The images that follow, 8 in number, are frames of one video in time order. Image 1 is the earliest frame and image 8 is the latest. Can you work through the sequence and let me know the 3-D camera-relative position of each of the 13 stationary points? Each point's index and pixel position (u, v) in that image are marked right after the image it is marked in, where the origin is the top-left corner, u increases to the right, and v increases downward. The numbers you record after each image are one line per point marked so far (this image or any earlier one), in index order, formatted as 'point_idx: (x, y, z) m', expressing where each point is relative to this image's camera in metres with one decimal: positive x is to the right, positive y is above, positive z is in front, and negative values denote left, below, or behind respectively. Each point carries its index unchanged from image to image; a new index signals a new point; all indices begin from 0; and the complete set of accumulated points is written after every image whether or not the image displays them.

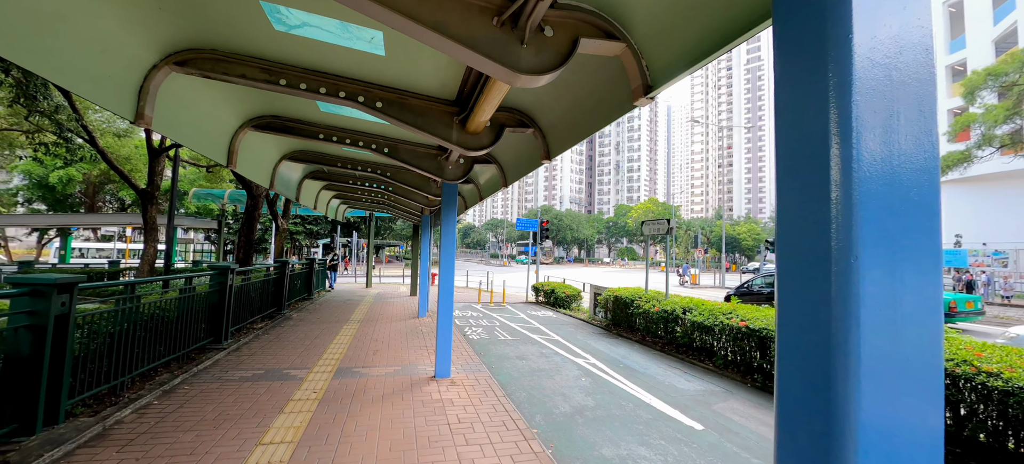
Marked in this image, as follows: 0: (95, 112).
0: (-17.1, +4.9, +15.2) m
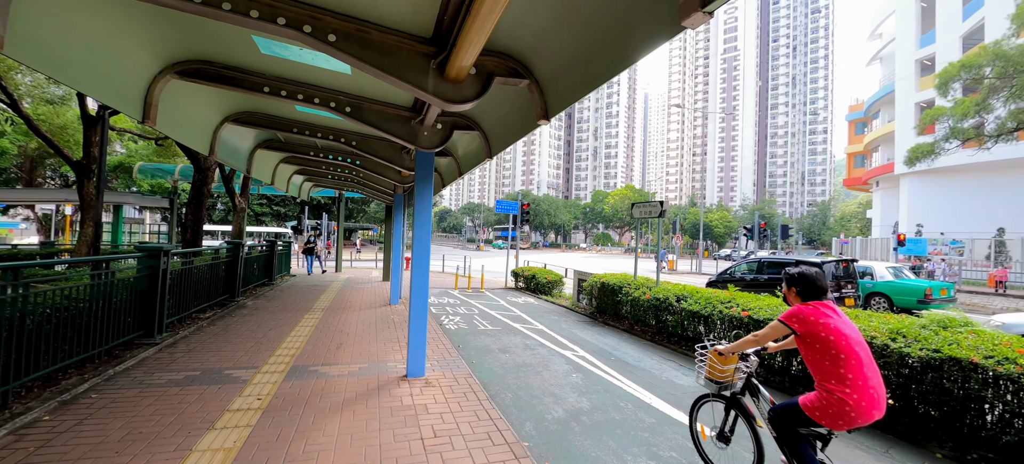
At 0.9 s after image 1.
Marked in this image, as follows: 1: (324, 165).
0: (-17.7, +5.8, +13.3) m
1: (-4.1, +1.4, +8.0) m
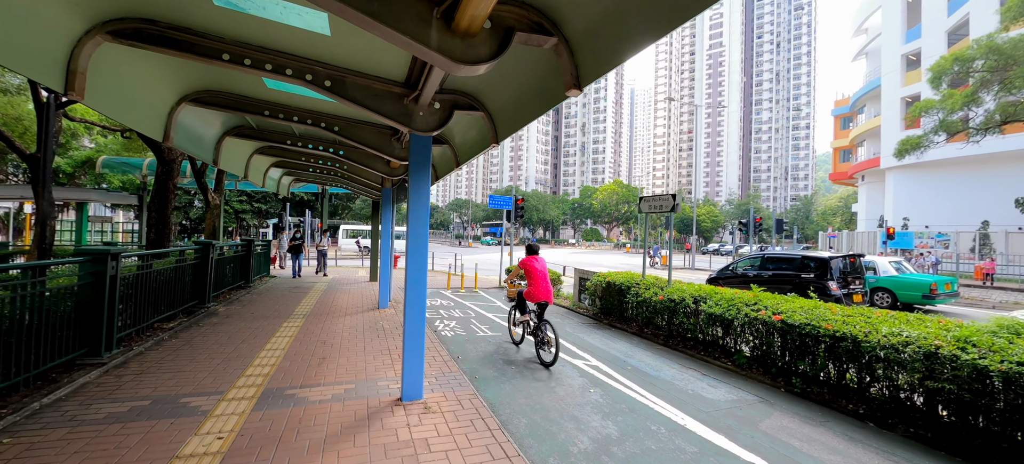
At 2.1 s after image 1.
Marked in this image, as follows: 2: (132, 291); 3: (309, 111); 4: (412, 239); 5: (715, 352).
0: (-17.9, +5.8, +12.1) m
1: (-4.1, +1.5, +7.2) m
2: (-5.3, -0.8, +5.1) m
3: (-2.6, +1.5, +4.7) m
4: (-1.0, -0.1, +3.7) m
5: (+3.2, -1.9, +5.8) m
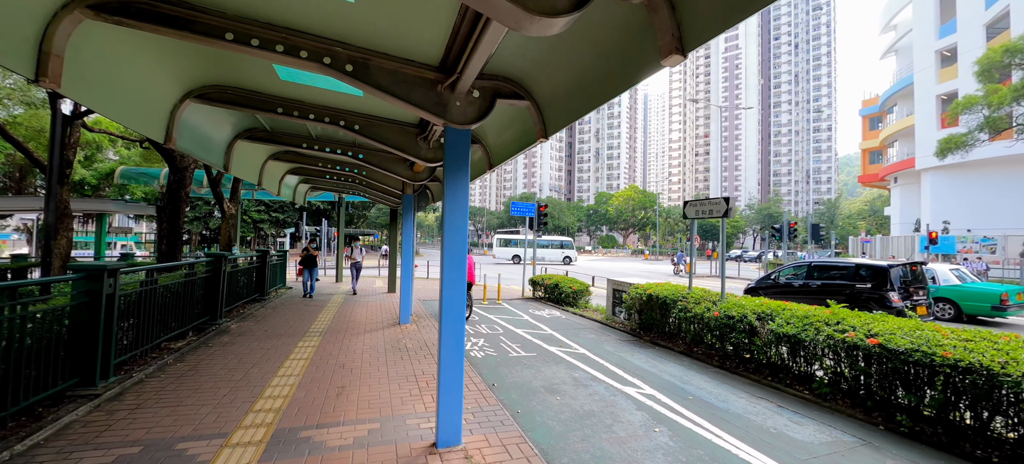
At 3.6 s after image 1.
0: (-17.2, +5.4, +12.1) m
1: (-3.5, +1.3, +6.8) m
2: (-4.8, -1.0, +4.6) m
3: (-2.1, +1.4, +4.1) m
4: (-0.5, -0.2, +3.1) m
5: (+3.7, -2.0, +5.0) m
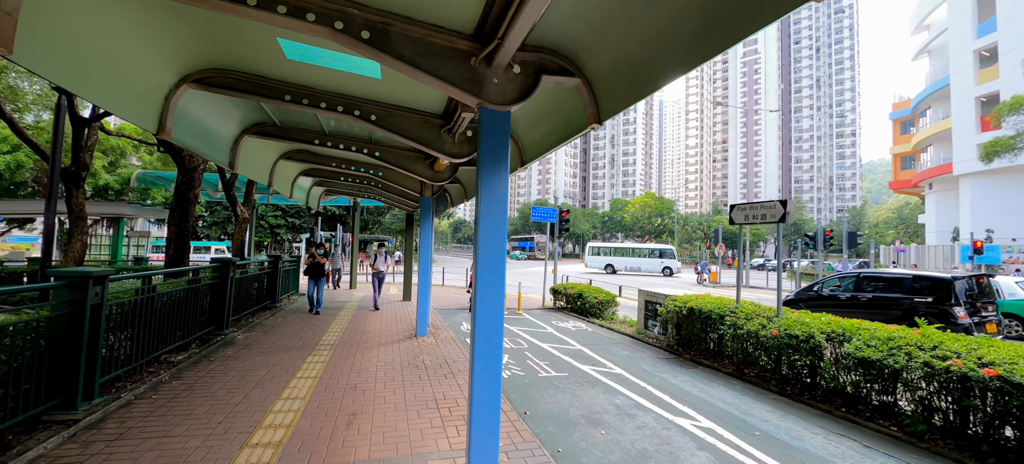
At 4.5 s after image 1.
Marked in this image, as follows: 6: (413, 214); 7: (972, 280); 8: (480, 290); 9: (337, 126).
0: (-16.6, +5.3, +12.2) m
1: (-3.1, +1.2, +6.4) m
2: (-4.4, -1.0, +4.2) m
3: (-1.7, +1.4, +3.7) m
4: (-0.2, -0.2, +2.5) m
5: (+4.1, -2.1, +4.3) m
6: (-2.8, +0.5, +10.5) m
7: (+10.7, -1.1, +8.6) m
8: (-0.2, -0.4, +2.5) m
9: (-2.3, +1.4, +4.9) m
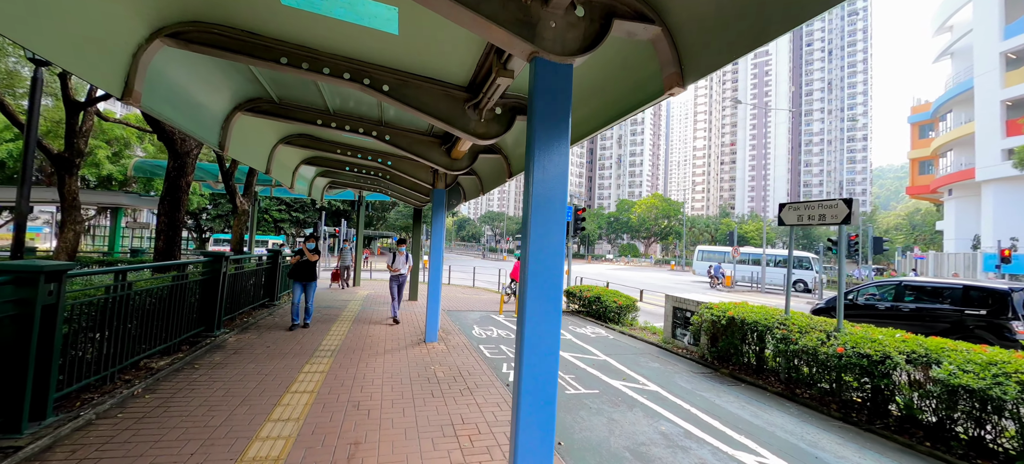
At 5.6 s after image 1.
0: (-16.1, +5.7, +11.7) m
1: (-2.7, +1.3, +5.8) m
2: (-4.1, -0.9, +3.6) m
3: (-1.4, +1.4, +3.1) m
4: (+0.1, -0.2, +1.9) m
5: (+4.4, -2.1, +3.7) m
6: (-2.4, +0.6, +9.9) m
7: (+11.0, -1.3, +7.9) m
8: (+0.1, -0.4, +1.9) m
9: (-2.0, +1.5, +4.3) m
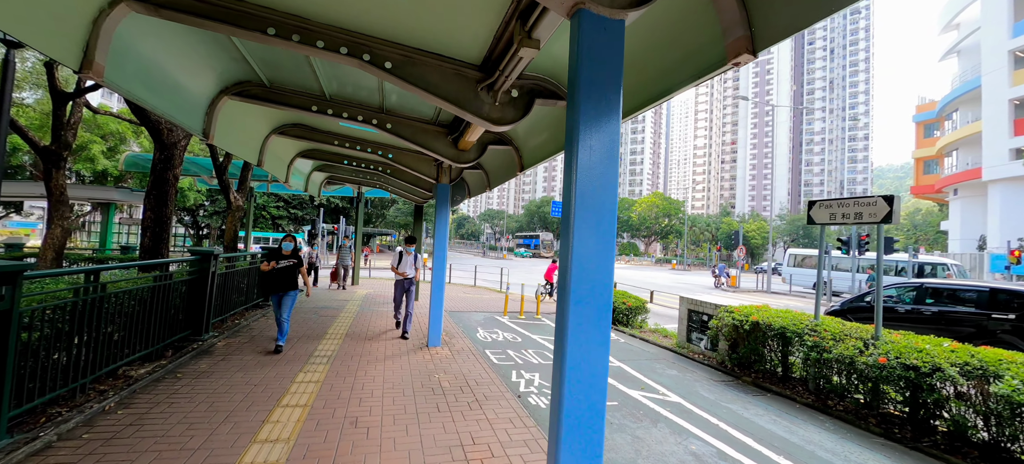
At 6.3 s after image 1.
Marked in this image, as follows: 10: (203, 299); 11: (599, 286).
0: (-15.9, +5.8, +11.3) m
1: (-2.5, +1.4, +5.4) m
2: (-3.9, -0.8, +3.2) m
3: (-1.2, +1.5, +2.7) m
4: (+0.2, -0.1, +1.5) m
5: (+4.5, -2.1, +3.3) m
6: (-2.3, +0.7, +9.5) m
7: (+11.2, -1.3, +7.5) m
8: (+0.2, -0.4, +1.5) m
9: (-1.8, +1.5, +3.9) m
10: (-4.5, -1.0, +5.4) m
11: (+0.3, -0.2, +1.6) m
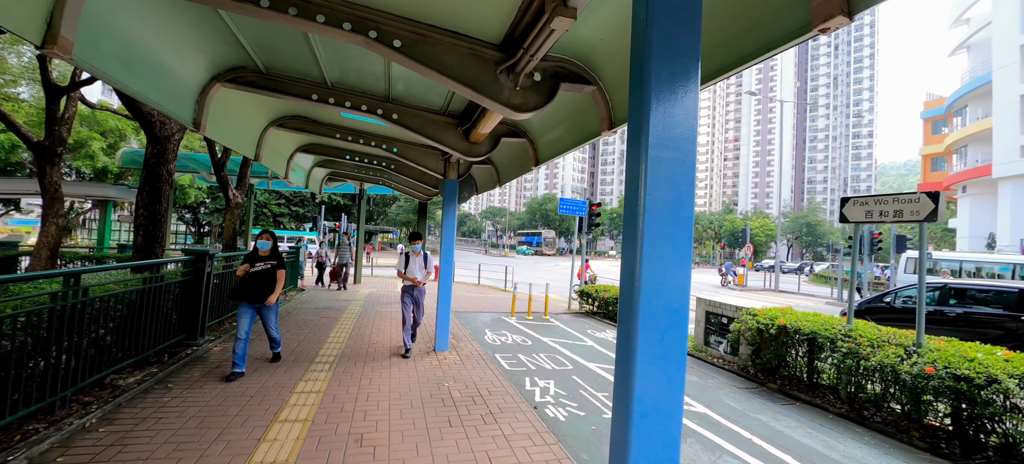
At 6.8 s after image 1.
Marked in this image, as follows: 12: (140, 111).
0: (-15.7, +5.9, +11.0) m
1: (-2.4, +1.4, +5.1) m
2: (-3.8, -0.8, +3.0) m
3: (-1.1, +1.5, +2.4) m
4: (+0.4, -0.2, +1.2) m
5: (+4.7, -2.1, +3.0) m
6: (-2.1, +0.7, +9.2) m
7: (+11.3, -1.3, +7.2) m
8: (+0.4, -0.4, +1.2) m
9: (-1.7, +1.5, +3.6) m
10: (-4.4, -0.9, +5.1) m
11: (+0.5, -0.2, +1.3) m
12: (-5.5, +1.8, +5.4) m
